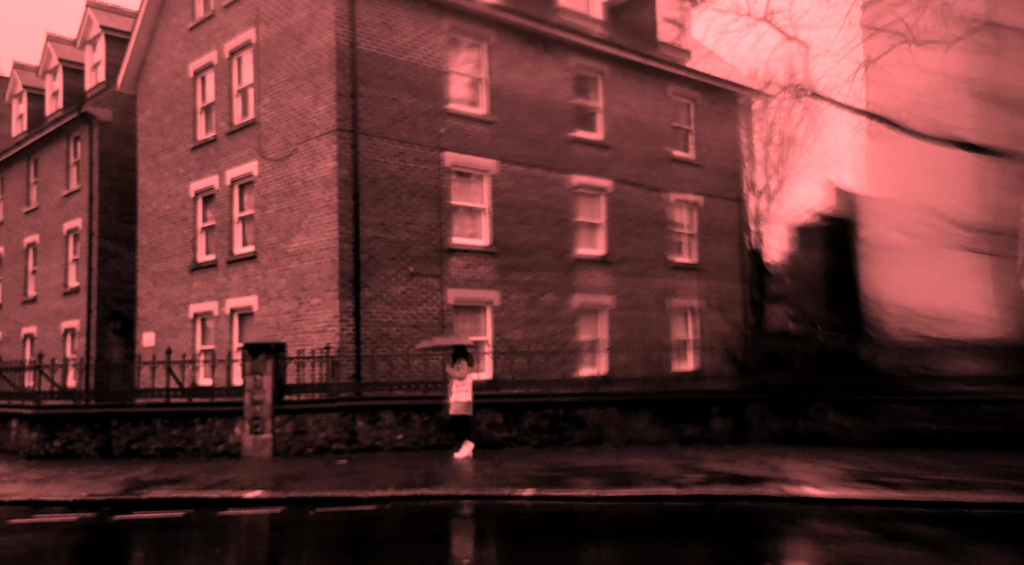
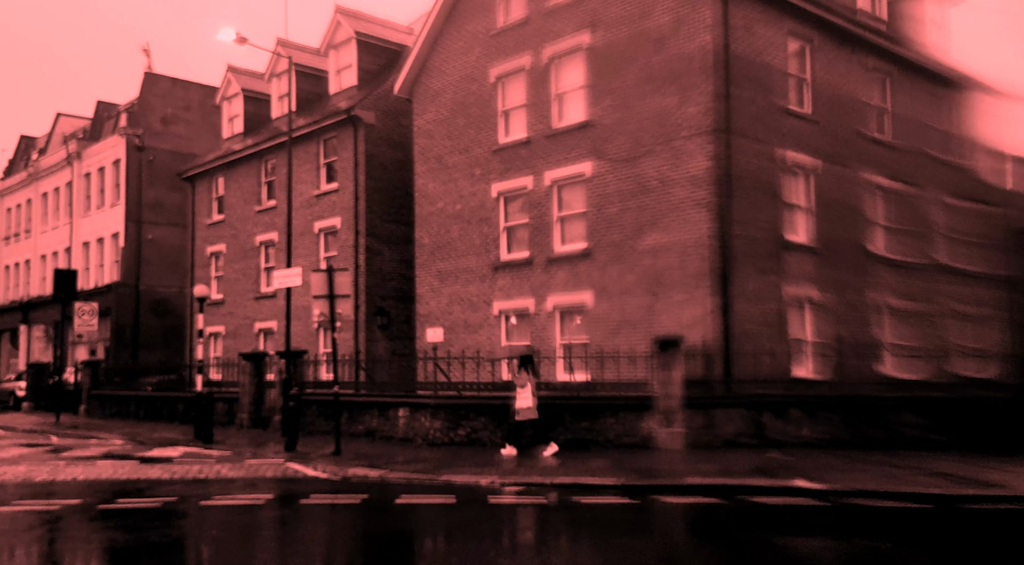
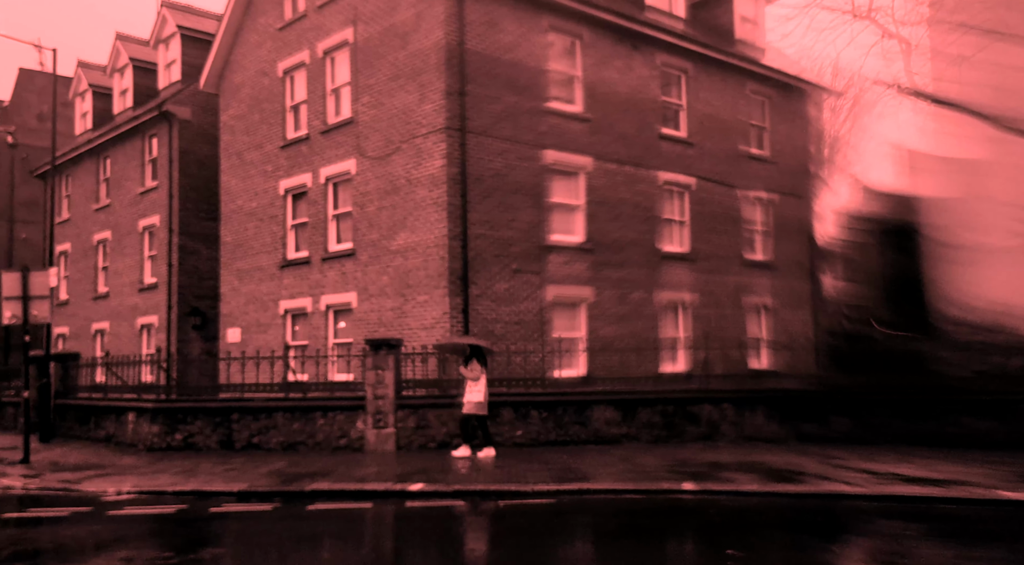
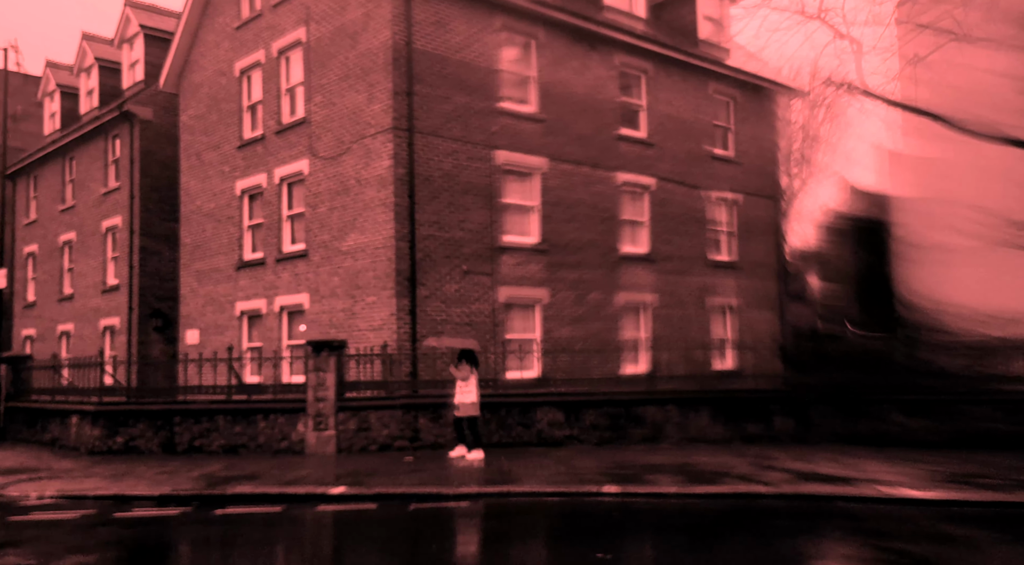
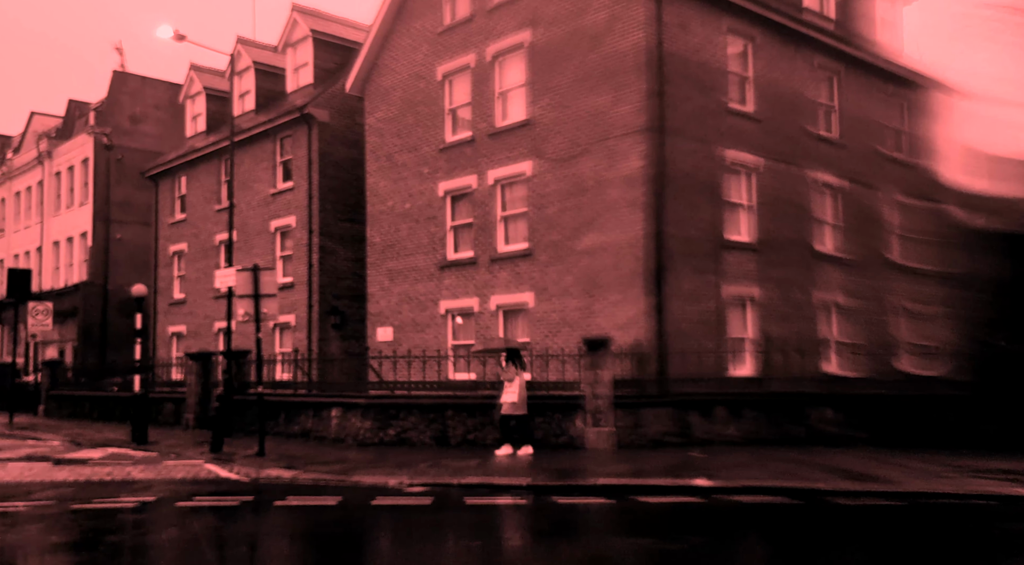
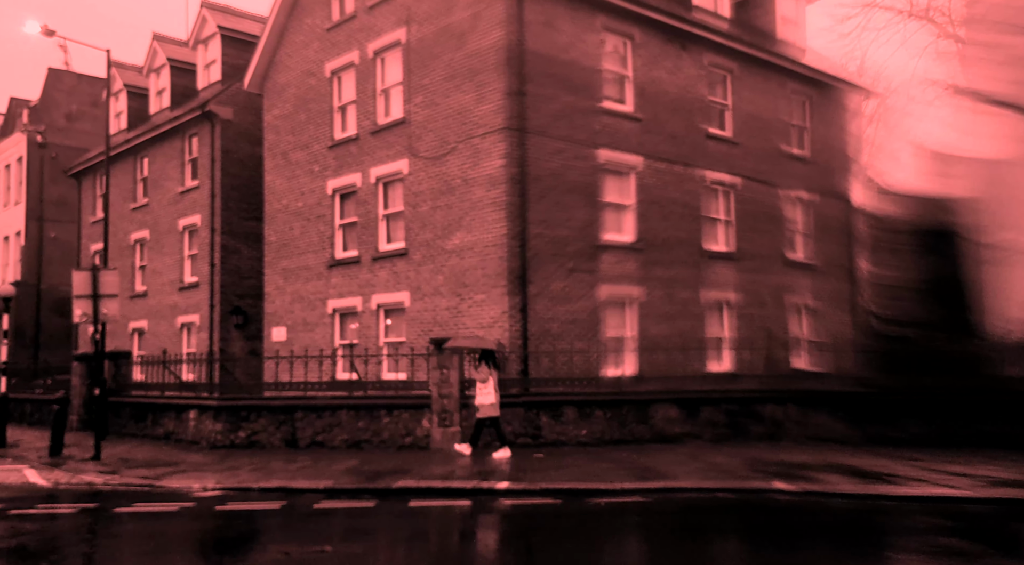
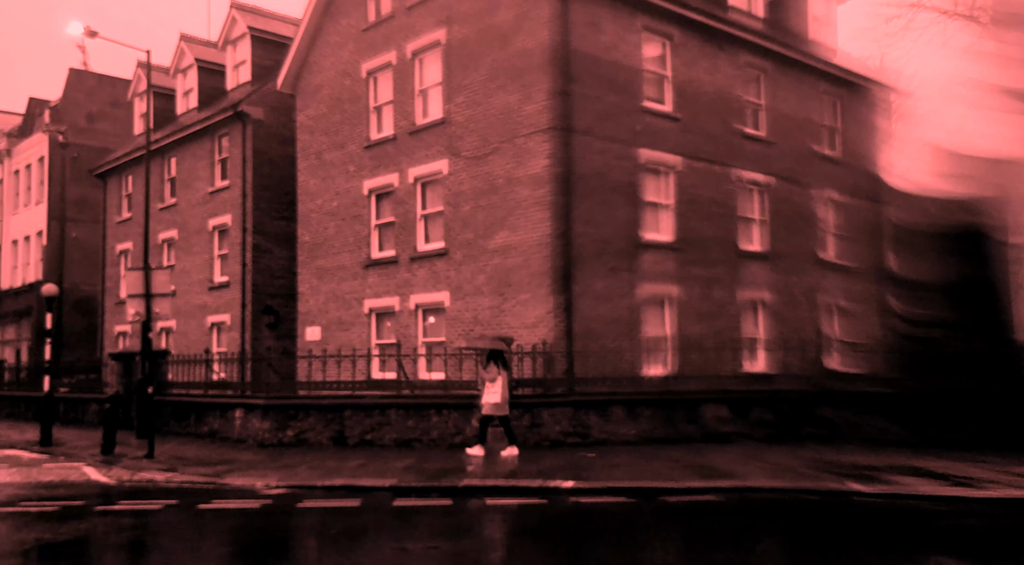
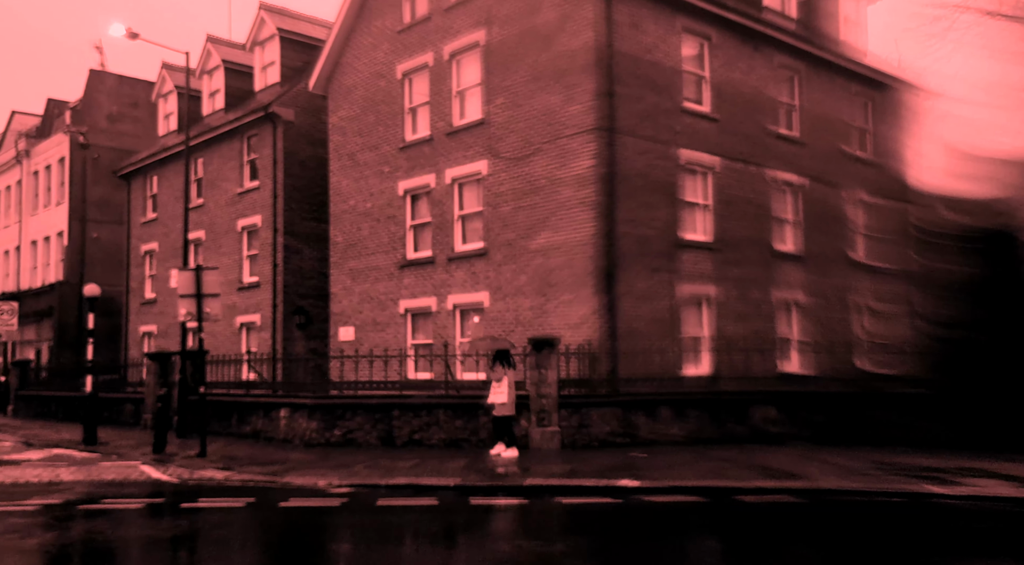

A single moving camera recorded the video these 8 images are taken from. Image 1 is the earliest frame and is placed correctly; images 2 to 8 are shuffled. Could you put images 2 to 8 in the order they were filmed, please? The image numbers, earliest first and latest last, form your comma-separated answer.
4, 3, 6, 7, 8, 5, 2
